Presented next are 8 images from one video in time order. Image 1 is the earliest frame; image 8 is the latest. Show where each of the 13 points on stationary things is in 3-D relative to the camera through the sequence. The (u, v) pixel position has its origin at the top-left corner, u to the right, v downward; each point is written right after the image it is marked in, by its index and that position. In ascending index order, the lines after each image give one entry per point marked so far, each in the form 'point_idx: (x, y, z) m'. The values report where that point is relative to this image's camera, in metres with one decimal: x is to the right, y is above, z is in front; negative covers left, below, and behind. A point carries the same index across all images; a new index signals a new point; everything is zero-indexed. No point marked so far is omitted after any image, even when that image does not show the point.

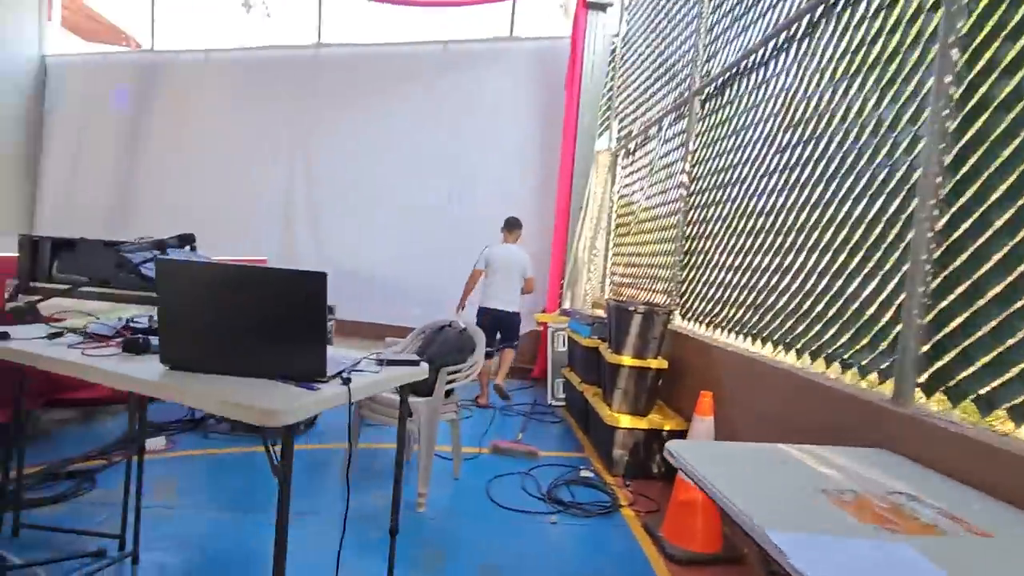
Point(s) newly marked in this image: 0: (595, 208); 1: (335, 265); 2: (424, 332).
0: (+0.9, +0.9, +5.8) m
1: (-2.2, +0.3, +6.3) m
2: (-0.5, -0.3, +3.1) m
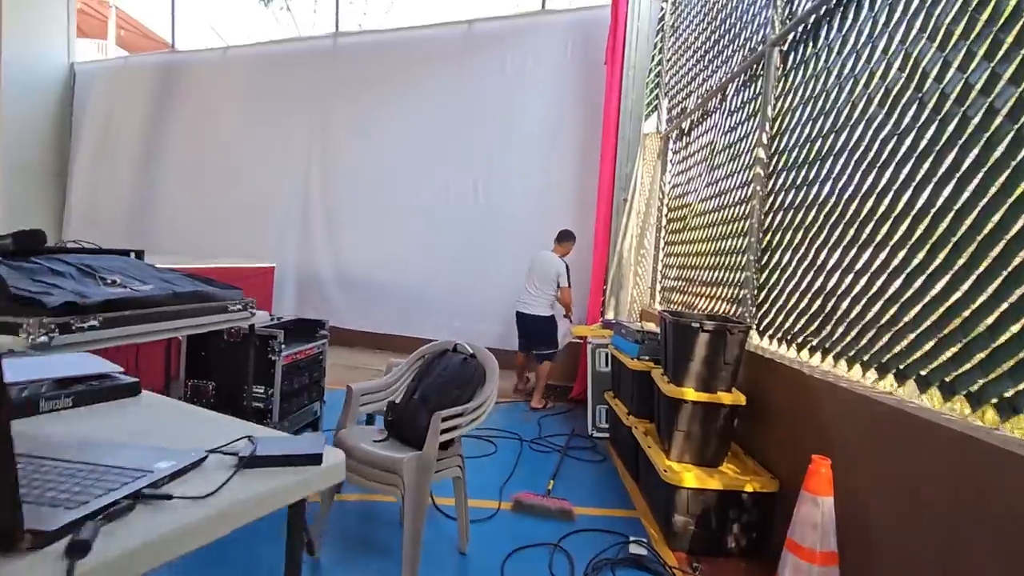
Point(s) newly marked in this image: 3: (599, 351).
0: (+1.2, +0.8, +4.9) m
1: (-1.8, +0.2, +5.8) m
2: (-0.4, -0.3, +2.4) m
3: (+0.6, -0.5, +3.8) m
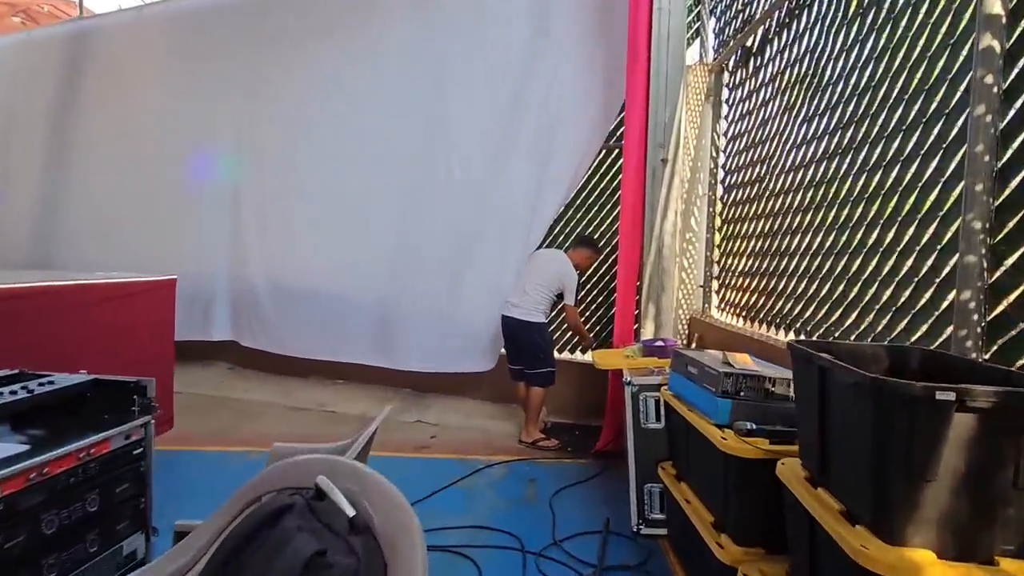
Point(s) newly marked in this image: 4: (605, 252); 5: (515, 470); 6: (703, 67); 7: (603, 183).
0: (+1.2, +0.8, +3.5) m
1: (-1.9, +0.1, +4.3) m
2: (-0.5, -0.4, +0.9) m
3: (+0.6, -0.5, +2.4) m
4: (+0.7, +0.3, +4.1) m
5: (0.0, -1.1, +3.1) m
6: (+1.3, +1.5, +3.5) m
7: (+0.7, +0.8, +4.0) m
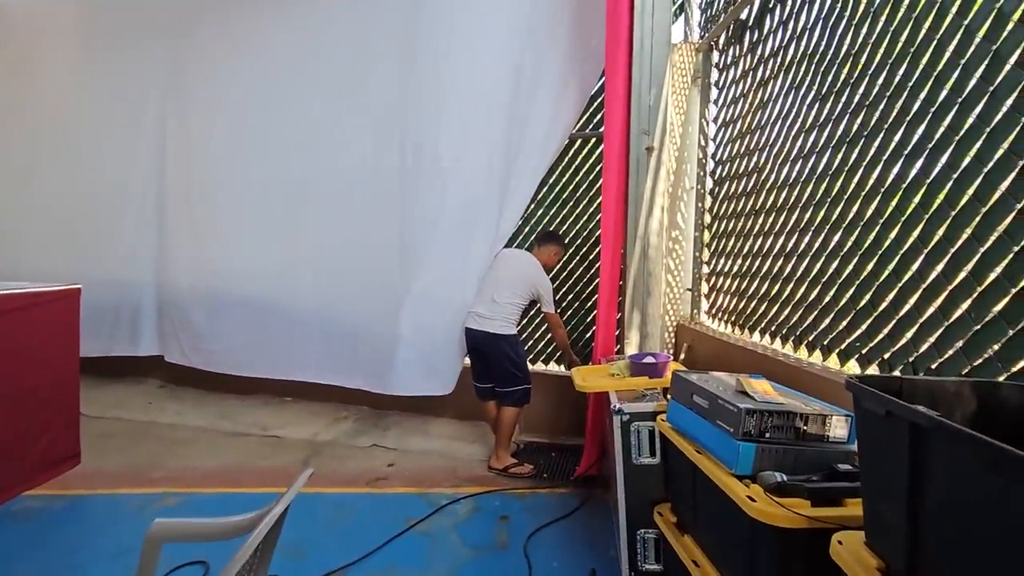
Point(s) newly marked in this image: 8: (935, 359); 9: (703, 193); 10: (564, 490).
0: (+1.0, +0.8, +3.1) m
1: (-2.1, 0.0, +3.8) m
2: (-0.5, -0.5, +0.5) m
3: (+0.5, -0.5, +2.0) m
4: (+0.4, +0.3, +3.7) m
5: (-0.1, -1.1, +2.7) m
6: (+1.1, +1.5, +3.1) m
7: (+0.4, +0.8, +3.7) m
8: (+1.3, -0.2, +1.6) m
9: (+1.1, +0.6, +3.1) m
10: (+0.3, -1.1, +2.9) m
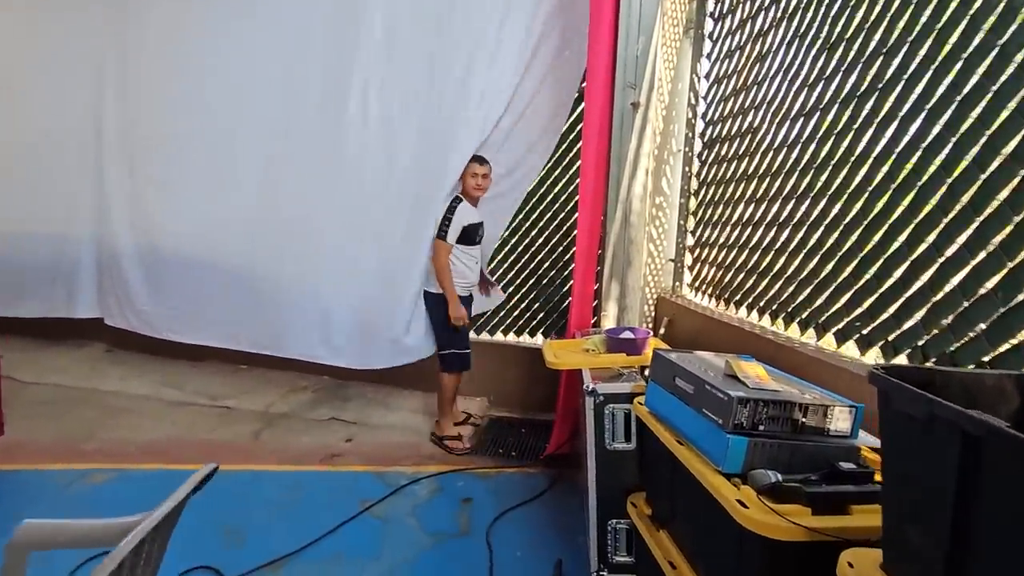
0: (+0.8, +1.0, +2.9) m
1: (-2.3, +0.3, +3.5) m
2: (-0.6, -0.4, +0.3) m
3: (+0.3, -0.4, +1.8) m
4: (+0.3, +0.5, +3.4) m
5: (-0.3, -1.0, +2.5) m
6: (+0.9, +1.6, +2.8) m
7: (+0.3, +1.0, +3.4) m
8: (+1.2, -0.1, +1.4) m
9: (+1.0, +0.7, +2.9) m
10: (+0.1, -0.9, +2.7) m
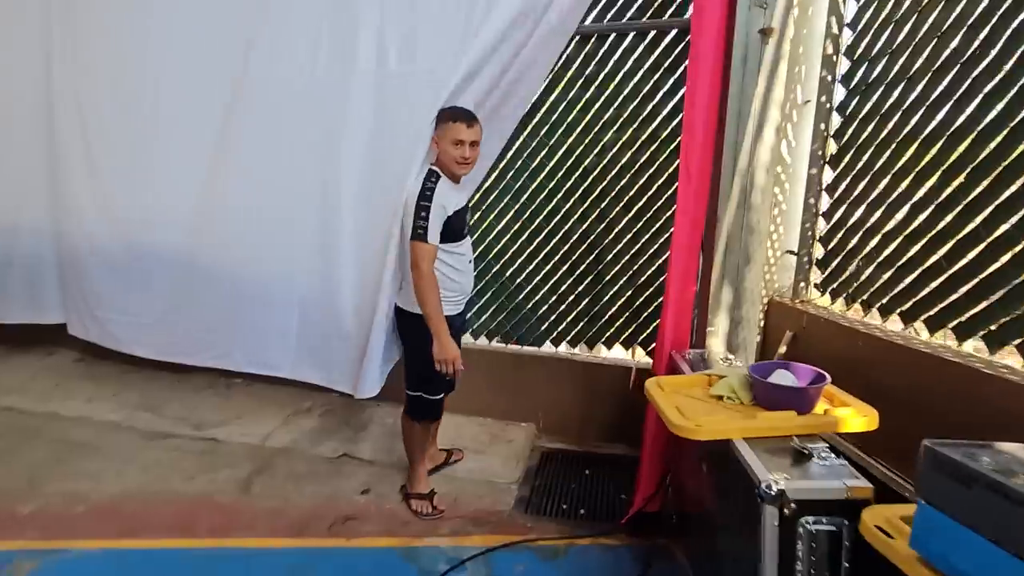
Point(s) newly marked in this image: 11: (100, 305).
0: (+1.1, +1.0, +2.1) m
1: (-2.0, +0.3, +2.8) m
2: (-0.4, -0.5, -0.4) m
3: (+0.6, -0.5, +1.1) m
4: (+0.5, +0.5, +2.7) m
5: (0.0, -1.0, +1.8) m
6: (+1.2, +1.6, +2.0) m
7: (+0.5, +1.0, +2.6) m
8: (+1.4, -0.2, +0.6) m
9: (+1.3, +0.7, +2.1) m
10: (+0.4, -1.0, +2.0) m
11: (-2.3, -0.1, +2.9) m
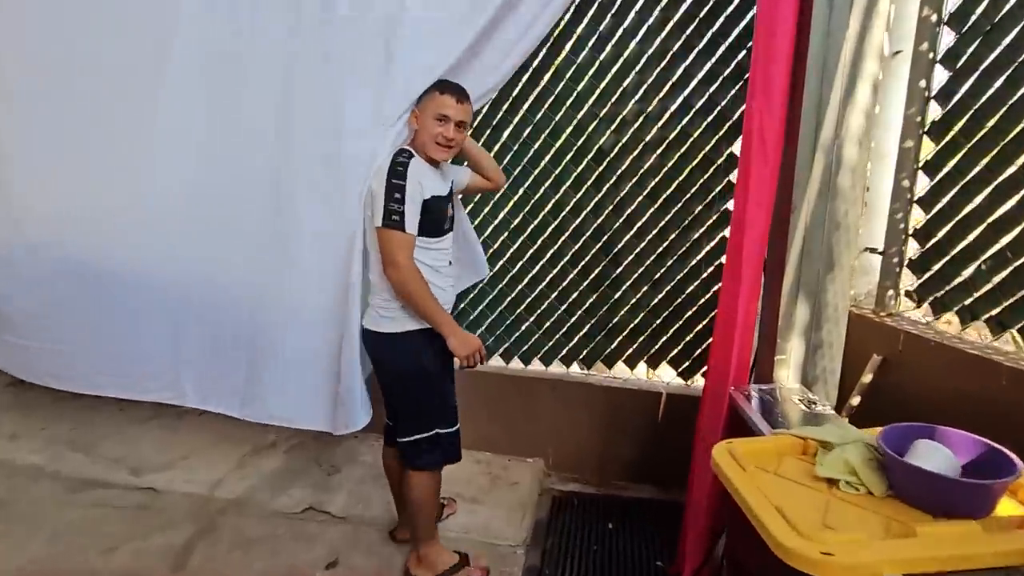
0: (+1.1, +0.9, +1.5) m
1: (-2.0, +0.2, +2.2) m
2: (-0.3, -0.7, -0.9) m
3: (+0.6, -0.6, +0.6) m
4: (+0.5, +0.4, +2.2) m
5: (0.0, -1.1, +1.3) m
6: (+1.2, +1.6, +1.5) m
7: (+0.5, +0.9, +2.1) m
8: (+1.4, -0.3, +0.1) m
9: (+1.2, +0.7, +1.6) m
10: (+0.4, -1.0, +1.5) m
11: (-2.3, -0.2, +2.4) m
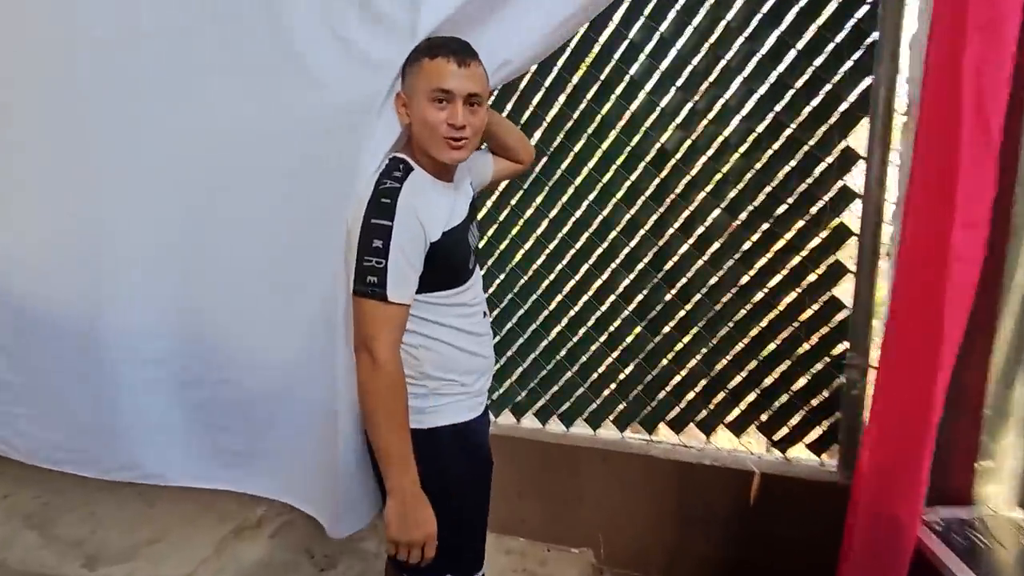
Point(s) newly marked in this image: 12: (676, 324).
0: (+1.1, +0.8, +1.0) m
1: (-1.9, 0.0, +1.9) m
2: (-0.4, -0.7, -1.4) m
3: (+0.7, -0.7, 0.0) m
4: (+0.6, +0.3, +1.6) m
5: (+0.1, -1.2, +0.8) m
6: (+1.2, +1.5, +0.9) m
7: (+0.6, +0.8, +1.6) m
8: (+1.4, -0.4, -0.5) m
9: (+1.3, +0.6, +1.0) m
10: (+0.5, -1.1, +1.0) m
11: (-2.1, -0.4, +2.0) m
12: (+0.6, -0.1, +1.7) m
